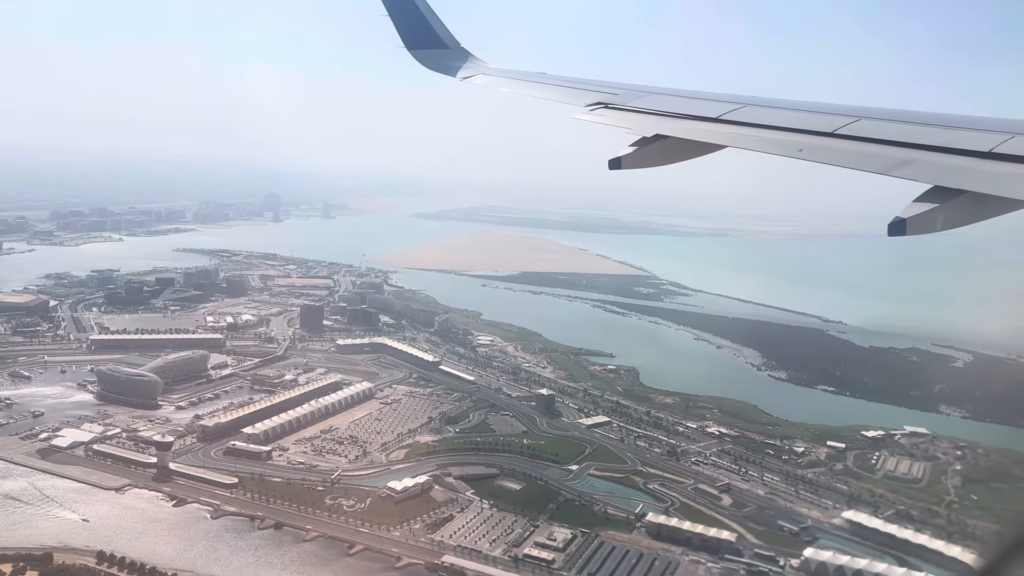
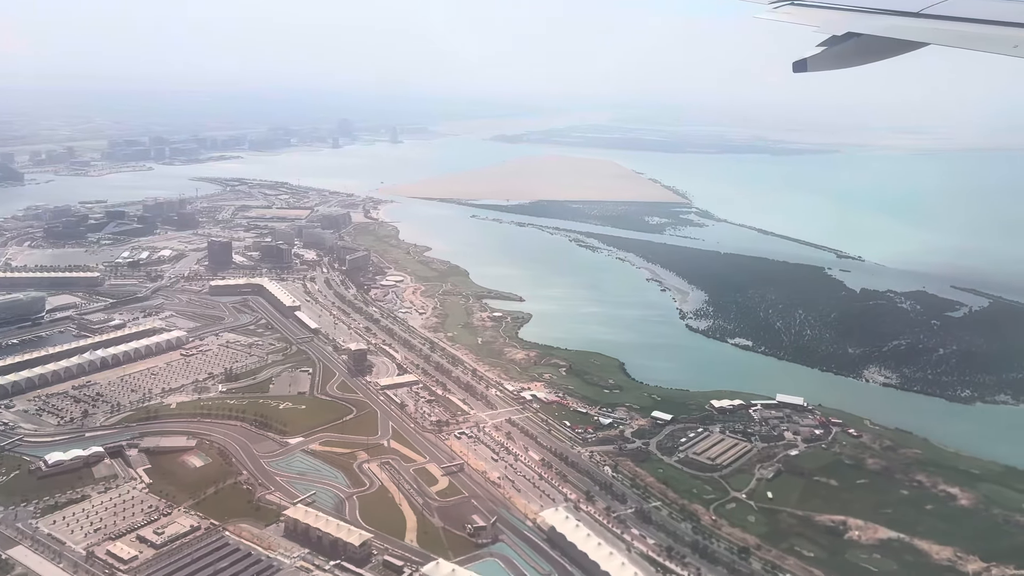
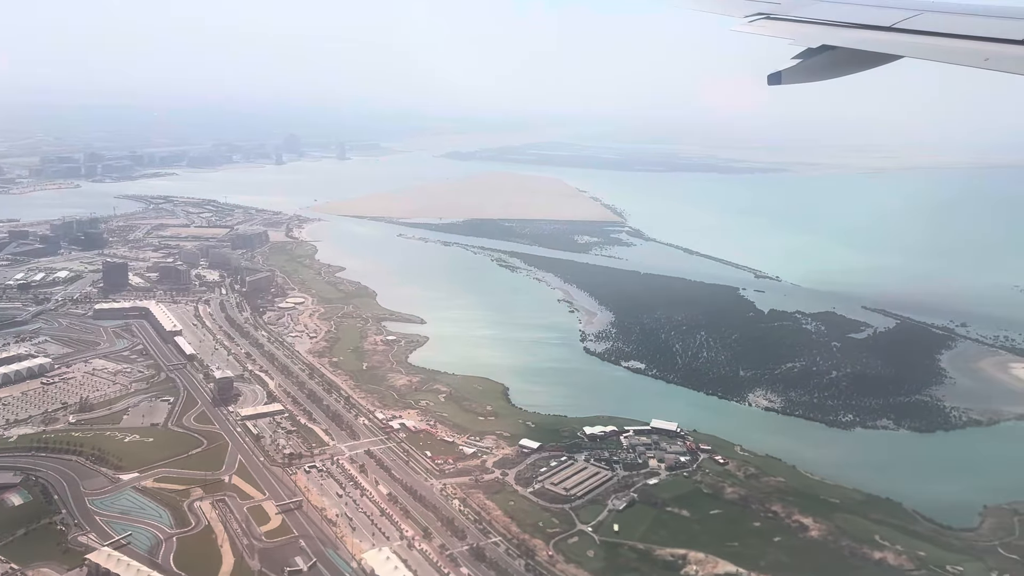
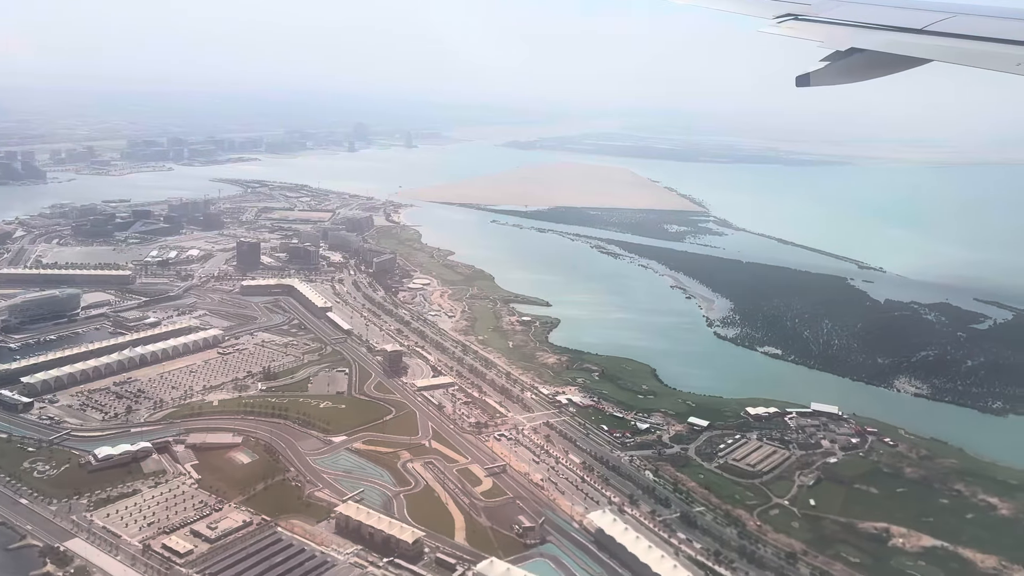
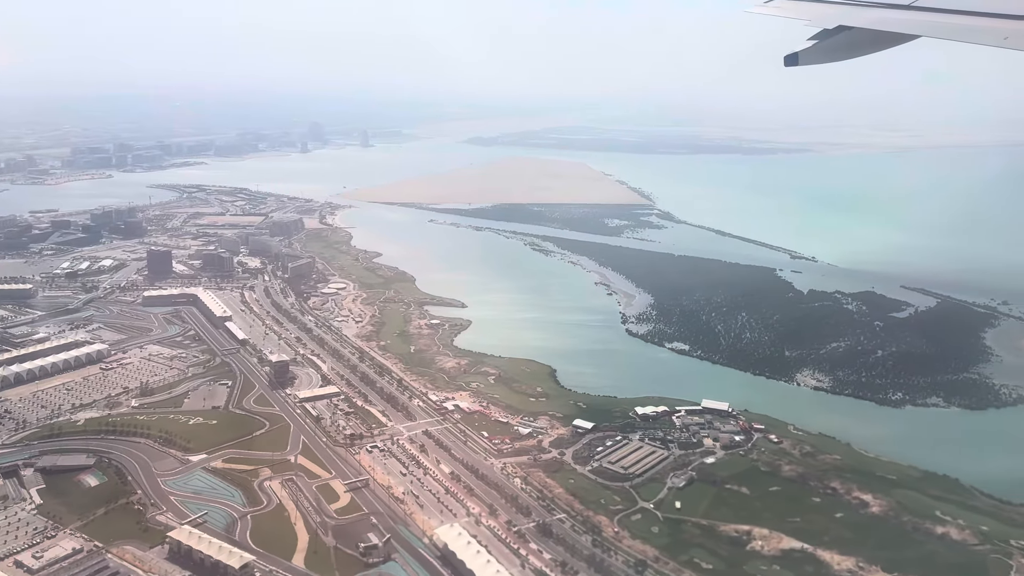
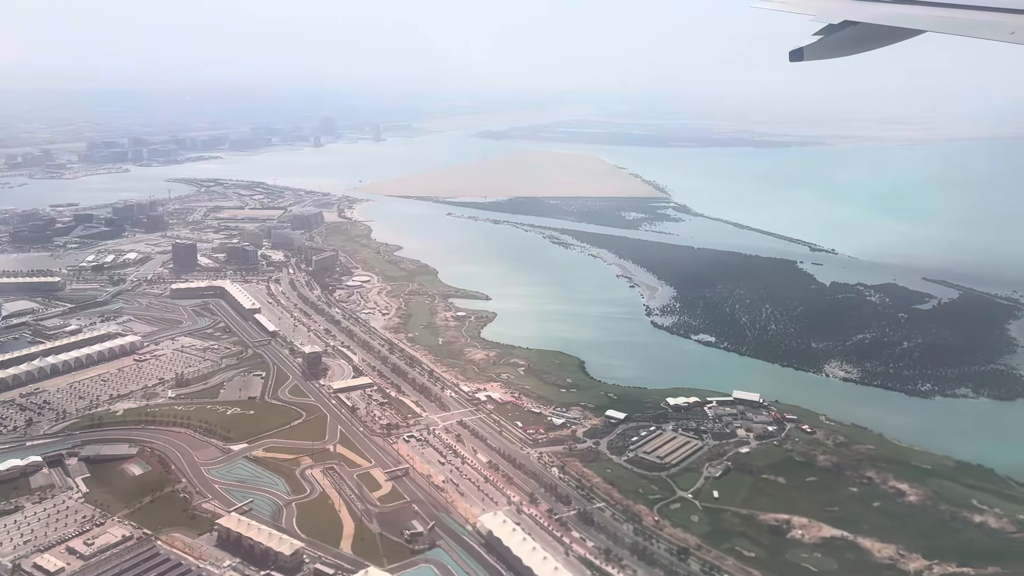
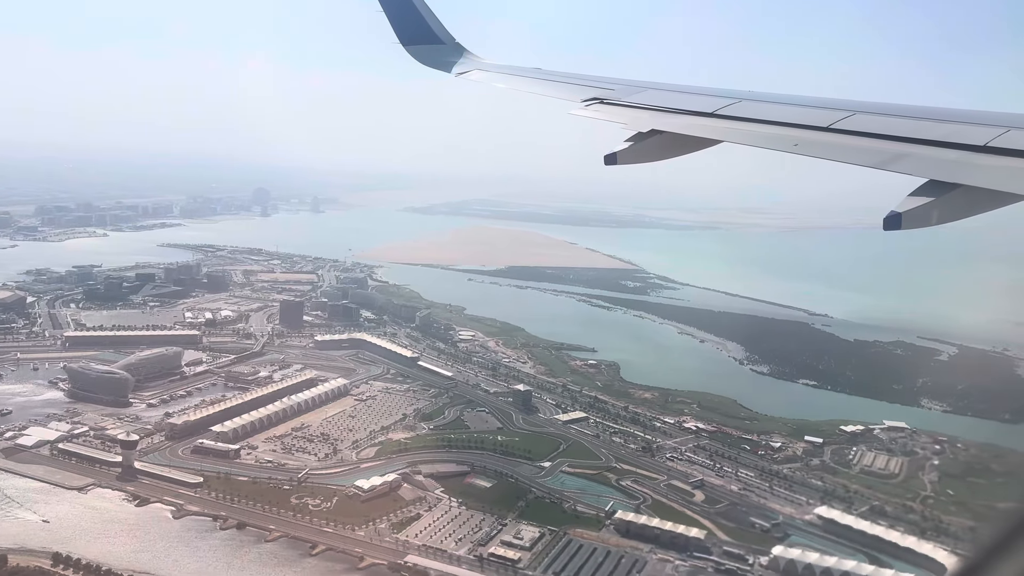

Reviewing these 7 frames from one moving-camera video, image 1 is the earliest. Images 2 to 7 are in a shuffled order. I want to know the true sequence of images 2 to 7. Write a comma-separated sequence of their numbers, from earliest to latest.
7, 4, 2, 6, 5, 3
